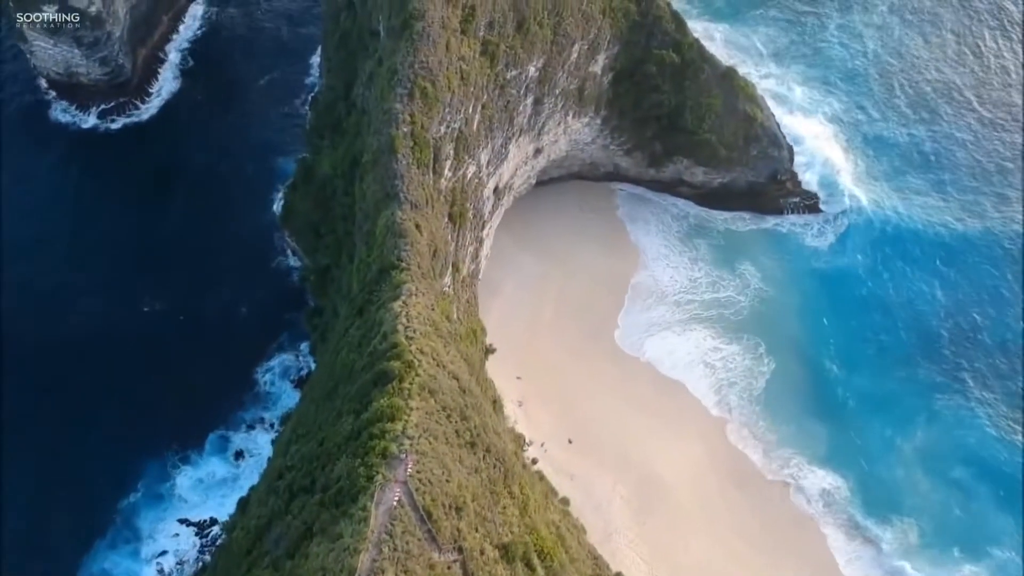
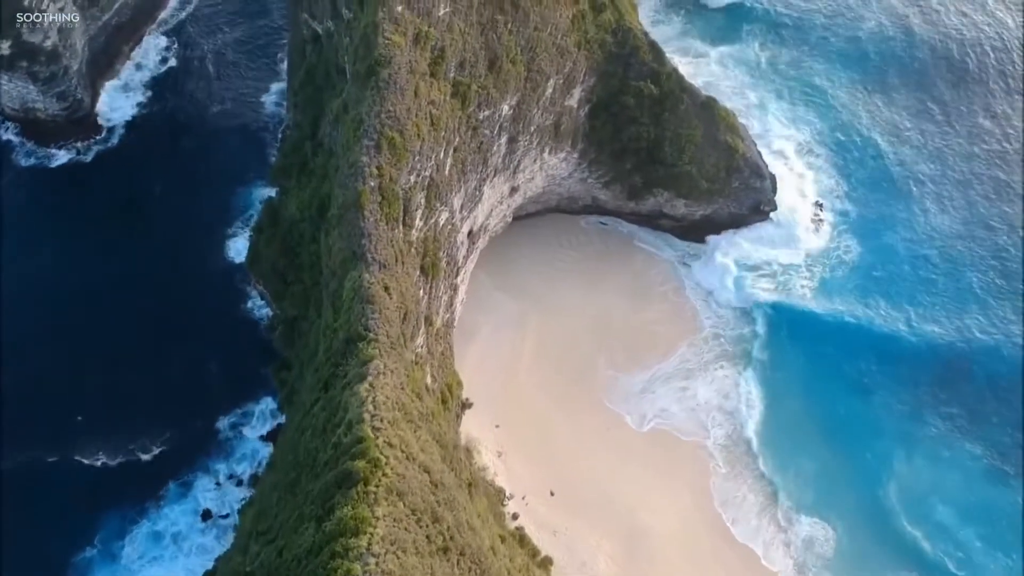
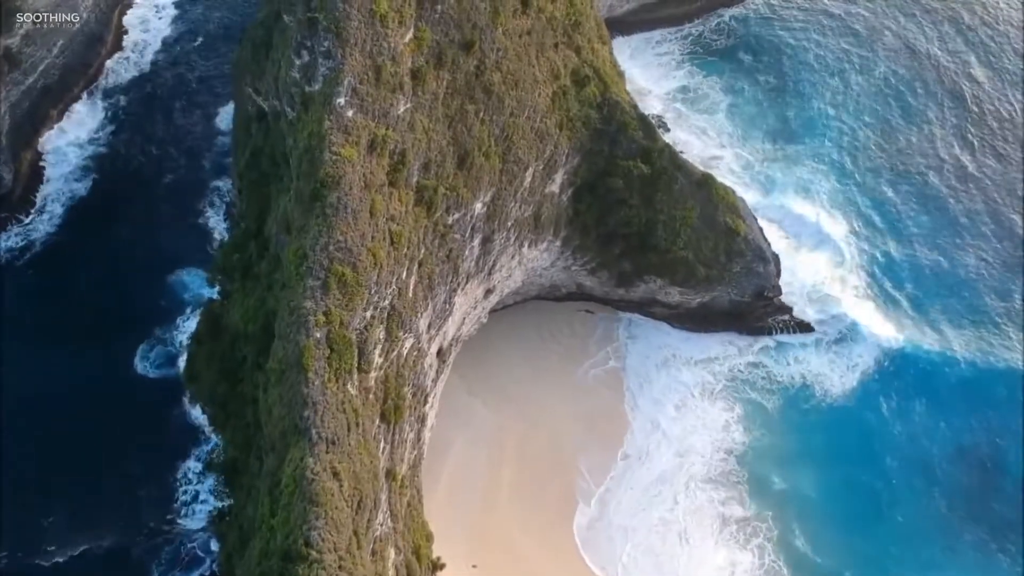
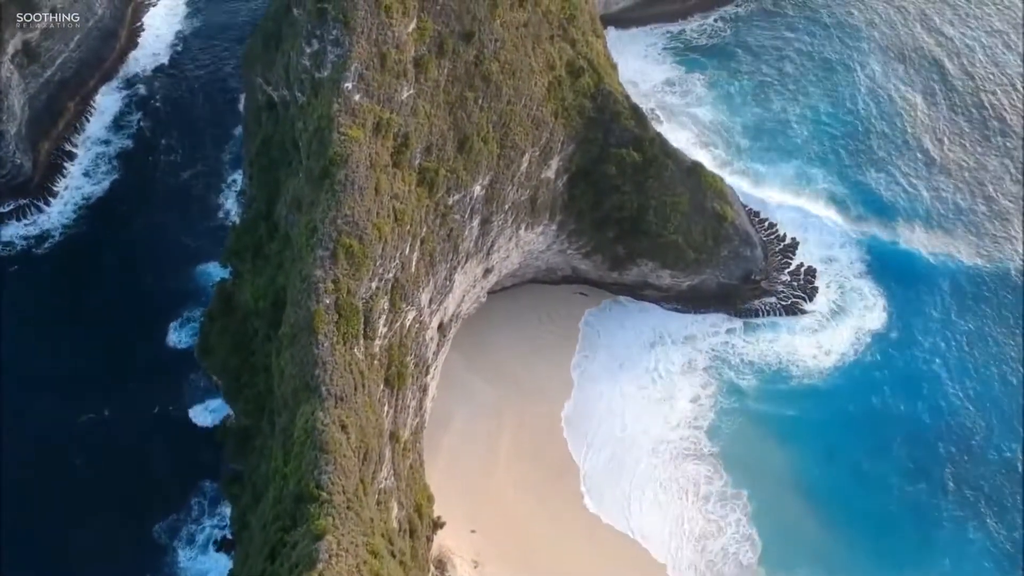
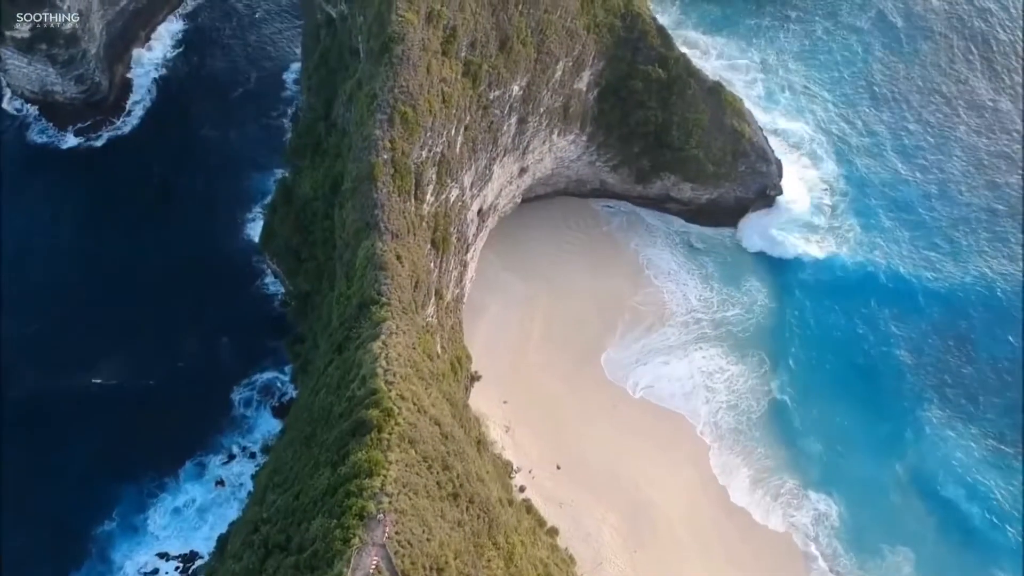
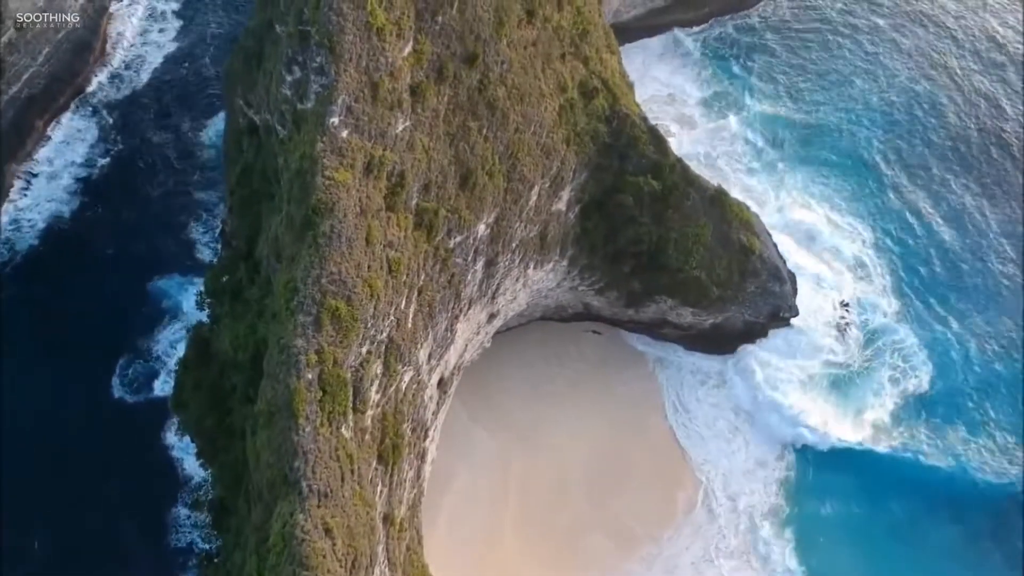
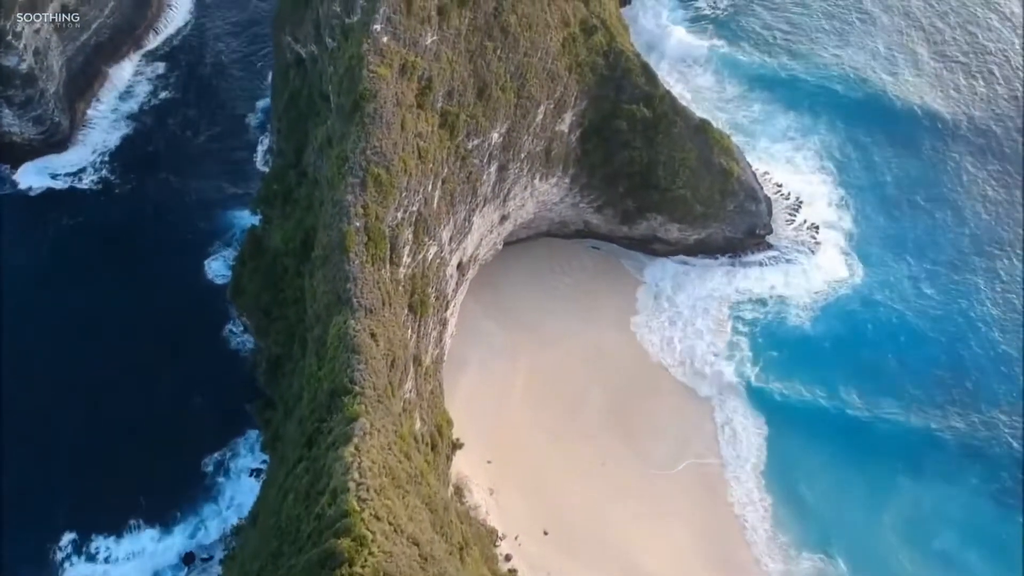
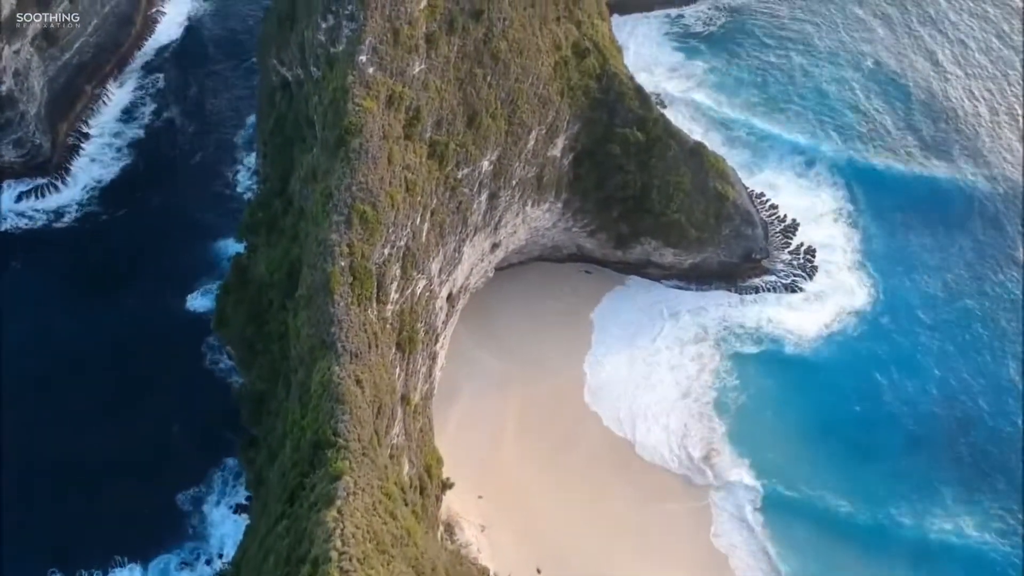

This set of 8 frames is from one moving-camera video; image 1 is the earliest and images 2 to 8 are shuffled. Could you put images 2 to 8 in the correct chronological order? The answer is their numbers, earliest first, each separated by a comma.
5, 2, 7, 8, 4, 3, 6
